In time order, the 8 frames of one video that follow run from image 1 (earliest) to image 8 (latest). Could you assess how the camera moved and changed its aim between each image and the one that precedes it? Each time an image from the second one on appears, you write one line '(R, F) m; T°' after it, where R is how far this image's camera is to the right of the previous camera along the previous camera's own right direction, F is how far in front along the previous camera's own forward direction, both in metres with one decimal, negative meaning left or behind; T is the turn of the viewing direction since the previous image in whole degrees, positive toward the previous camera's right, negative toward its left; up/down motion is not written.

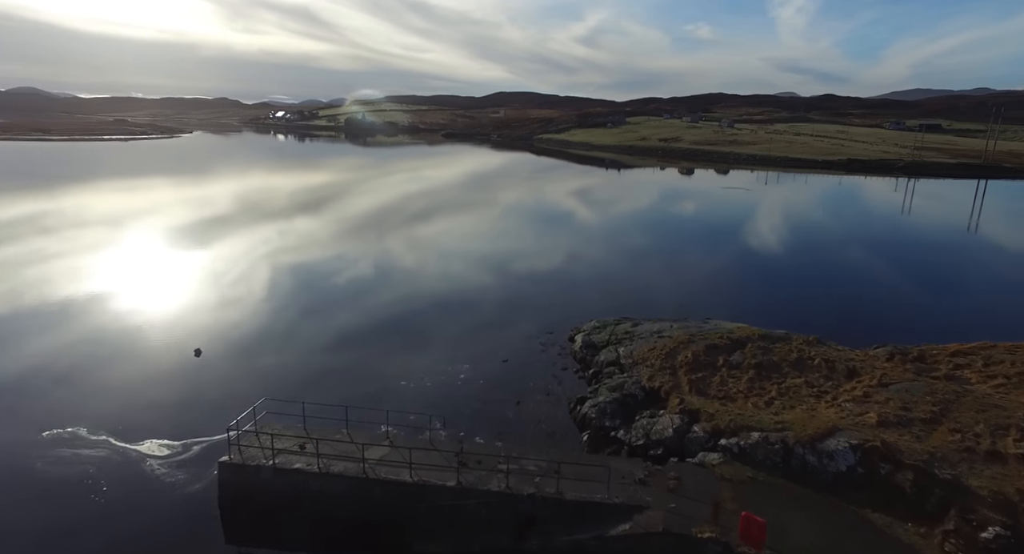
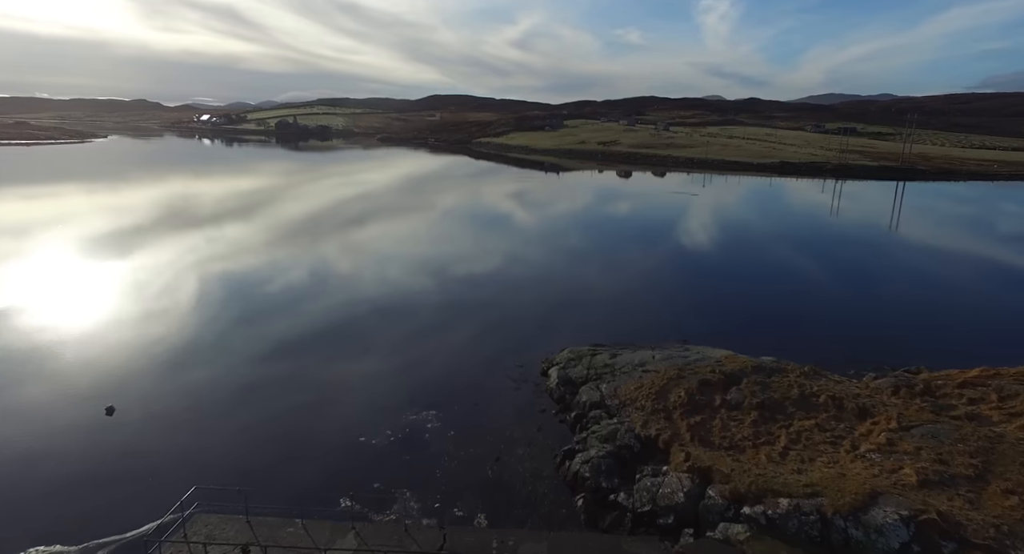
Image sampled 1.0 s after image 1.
(-0.2, +0.4) m; +6°
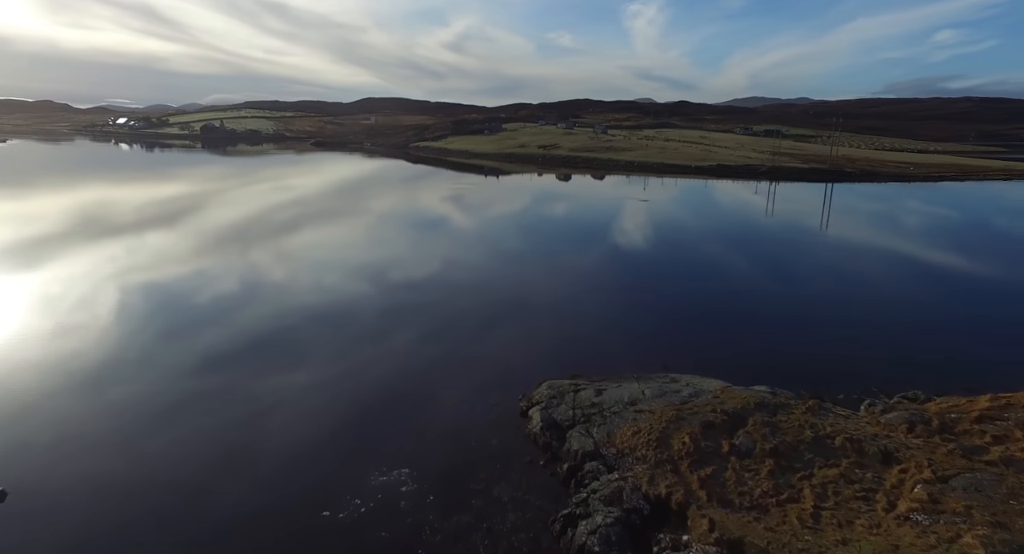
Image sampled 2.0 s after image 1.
(-0.2, +0.4) m; +6°
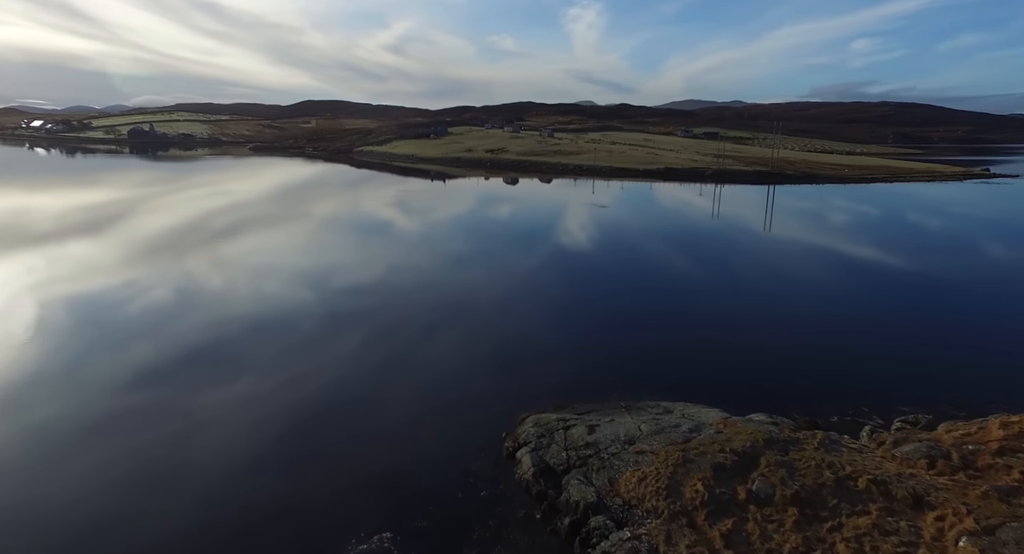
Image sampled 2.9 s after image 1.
(-0.4, -0.2) m; +5°
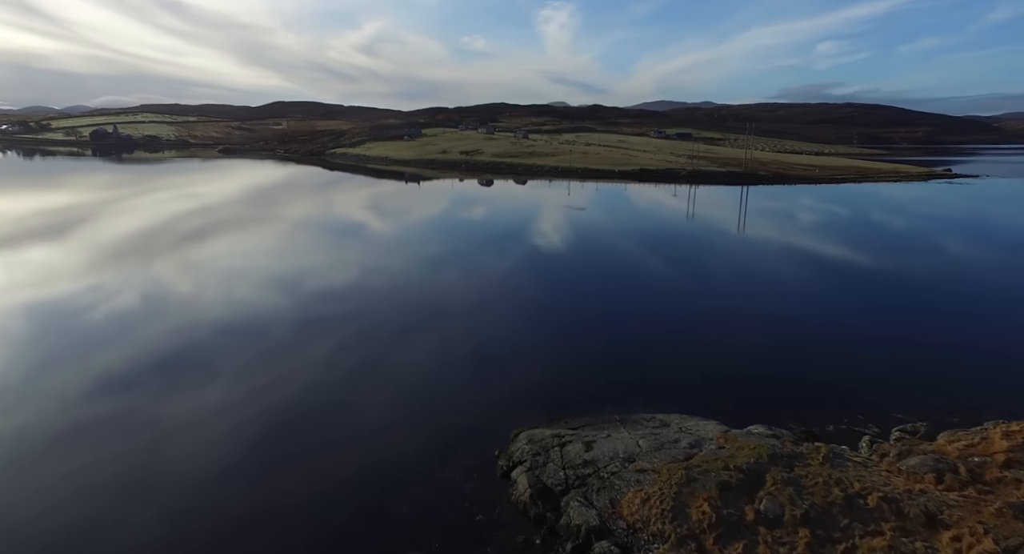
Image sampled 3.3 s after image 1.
(+1.7, -0.7) m; -20°
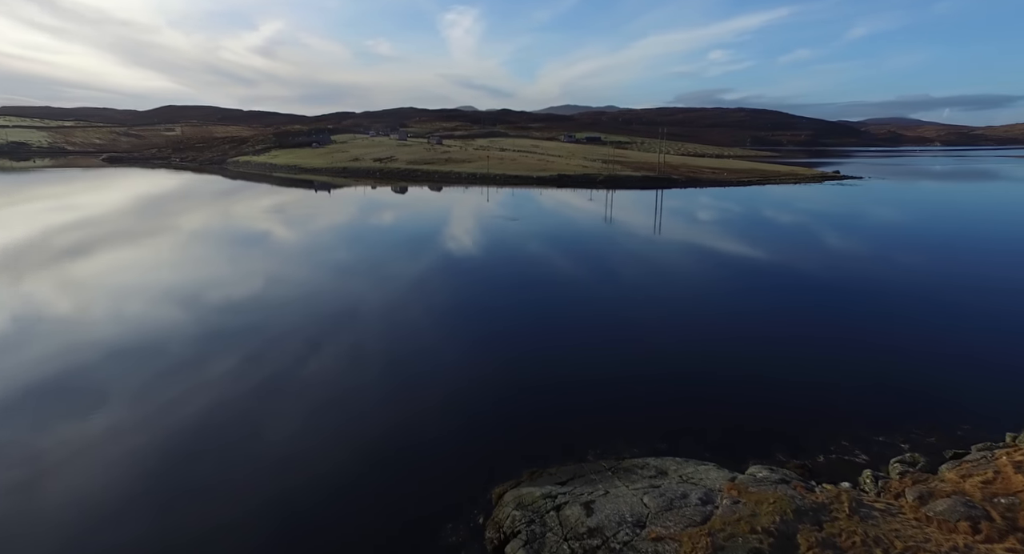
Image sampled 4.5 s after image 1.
(-0.5, +0.7) m; +8°
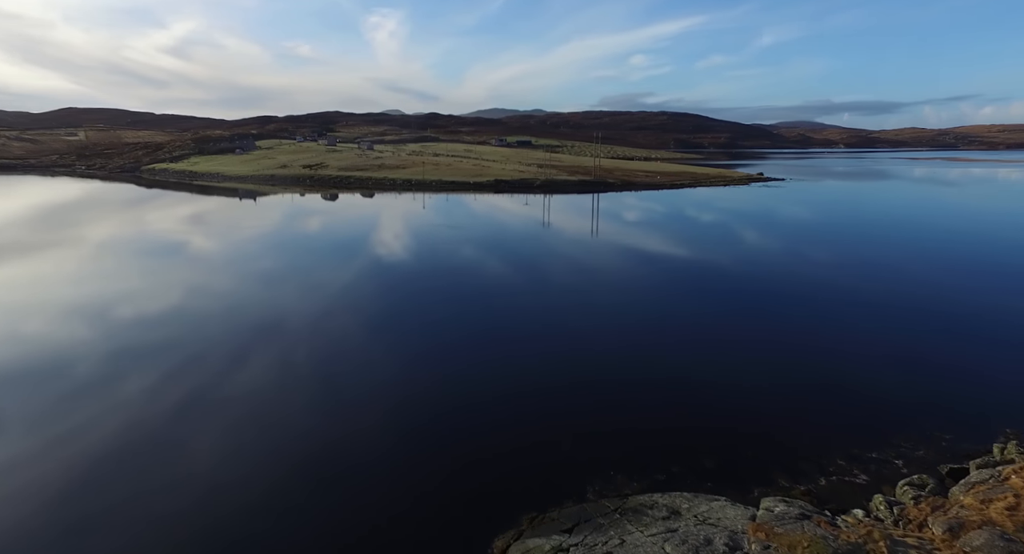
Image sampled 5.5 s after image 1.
(-0.5, +0.5) m; +6°
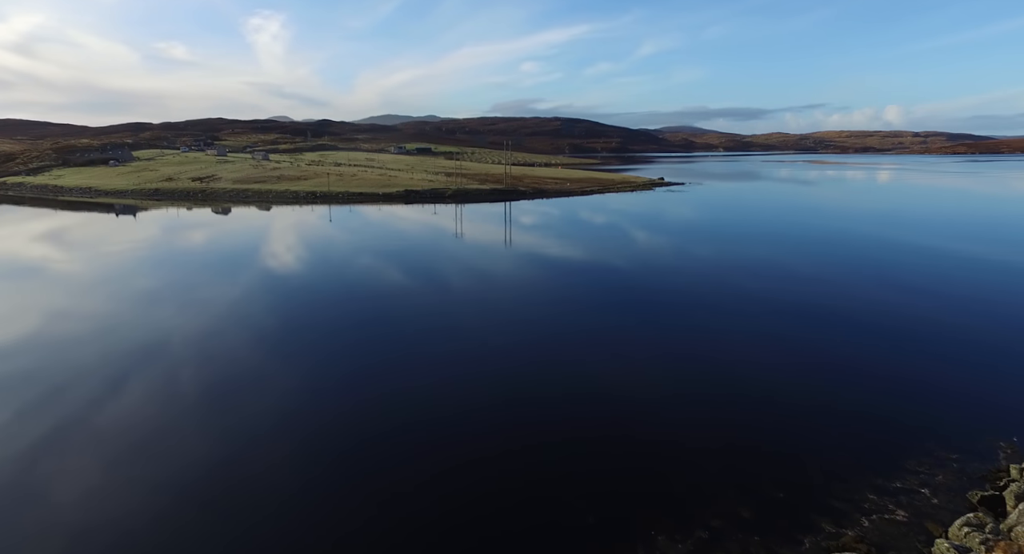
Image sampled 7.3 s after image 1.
(-1.1, +0.8) m; +9°
